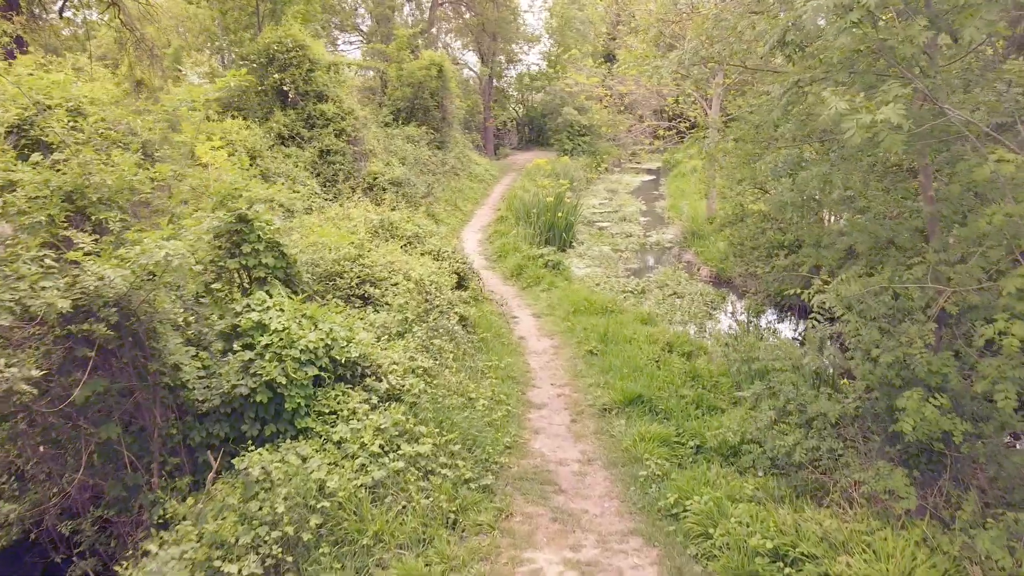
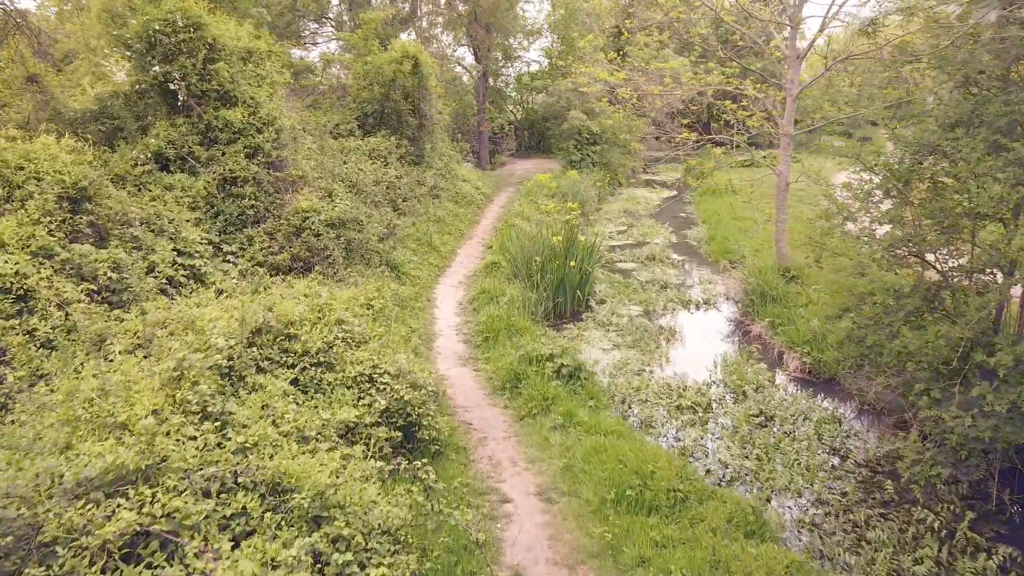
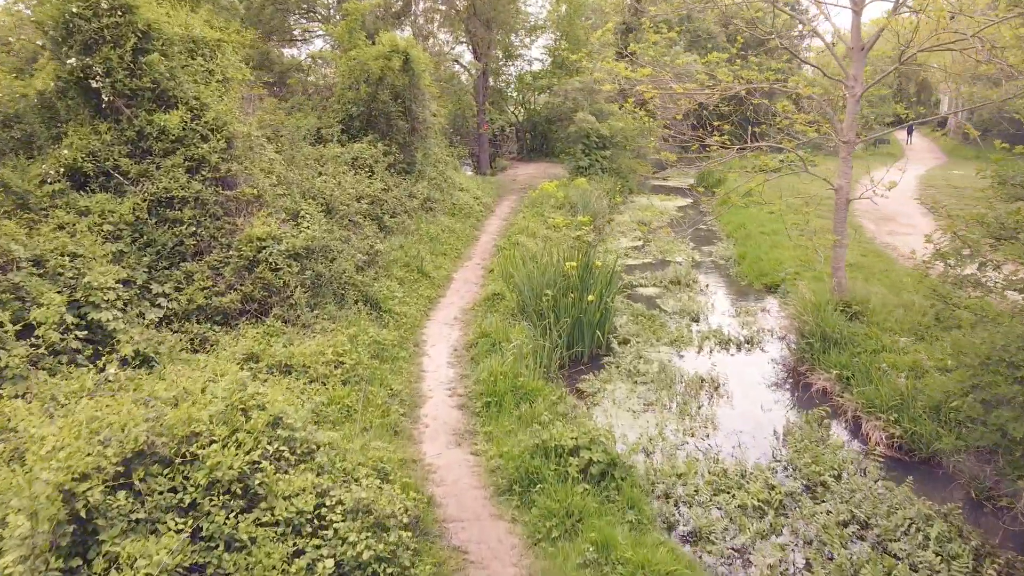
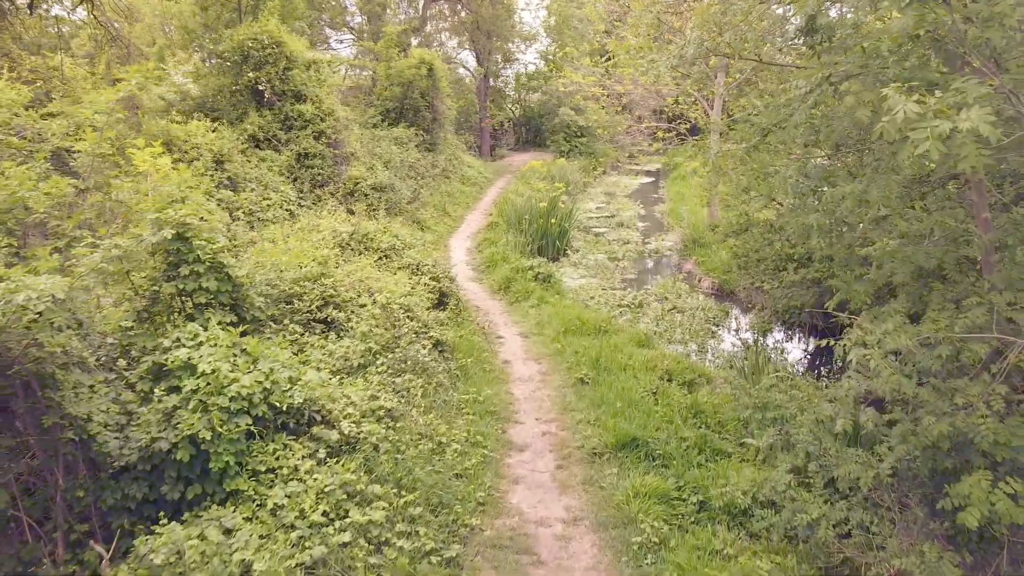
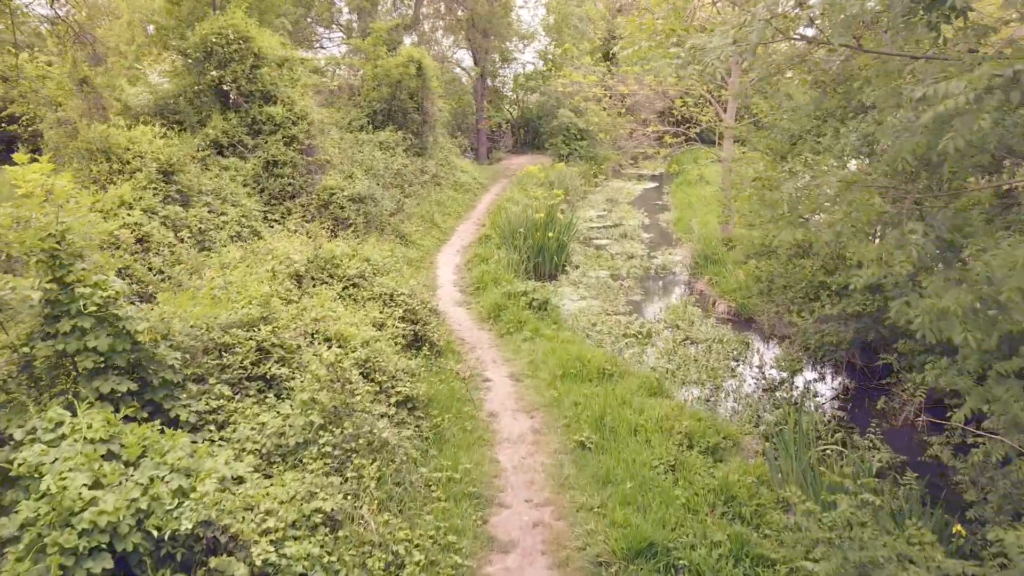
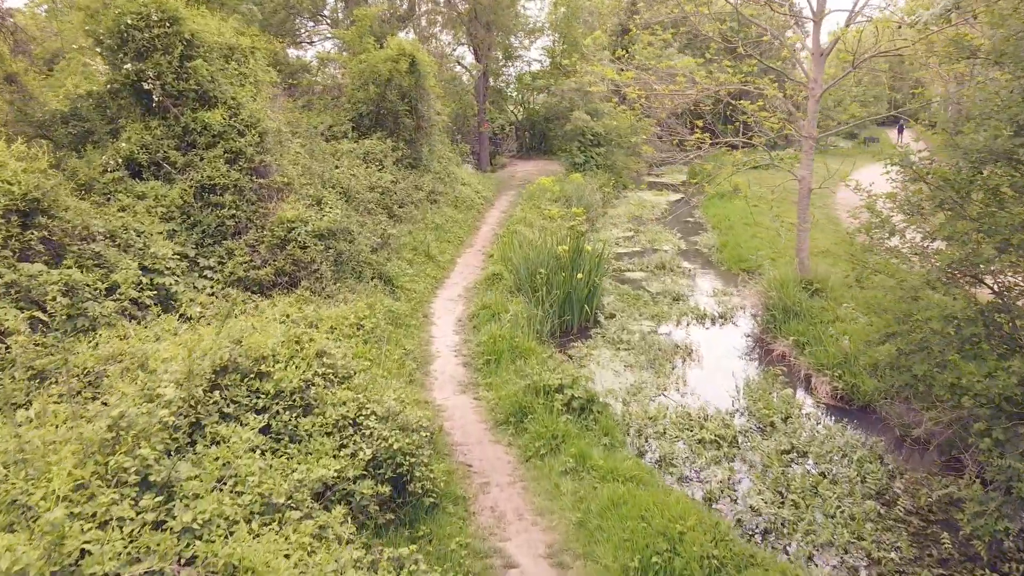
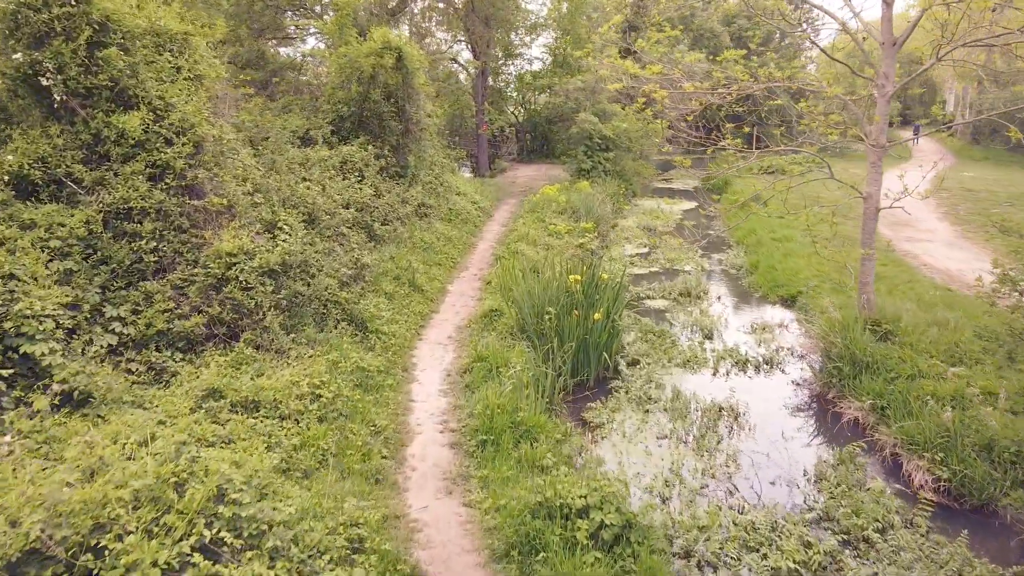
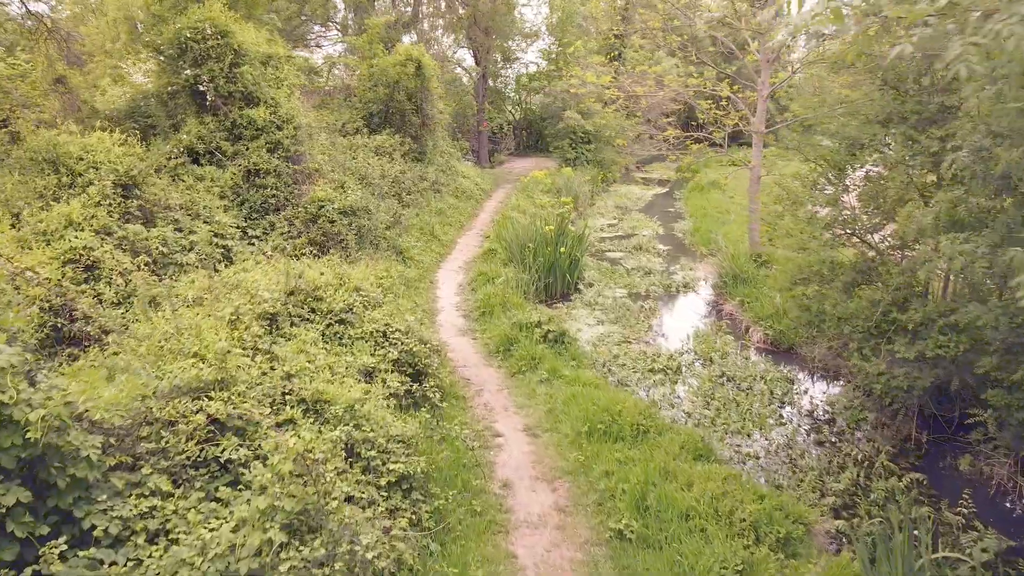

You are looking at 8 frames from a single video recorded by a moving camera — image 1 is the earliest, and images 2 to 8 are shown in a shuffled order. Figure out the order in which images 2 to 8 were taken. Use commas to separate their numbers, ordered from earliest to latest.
4, 5, 8, 2, 6, 3, 7
